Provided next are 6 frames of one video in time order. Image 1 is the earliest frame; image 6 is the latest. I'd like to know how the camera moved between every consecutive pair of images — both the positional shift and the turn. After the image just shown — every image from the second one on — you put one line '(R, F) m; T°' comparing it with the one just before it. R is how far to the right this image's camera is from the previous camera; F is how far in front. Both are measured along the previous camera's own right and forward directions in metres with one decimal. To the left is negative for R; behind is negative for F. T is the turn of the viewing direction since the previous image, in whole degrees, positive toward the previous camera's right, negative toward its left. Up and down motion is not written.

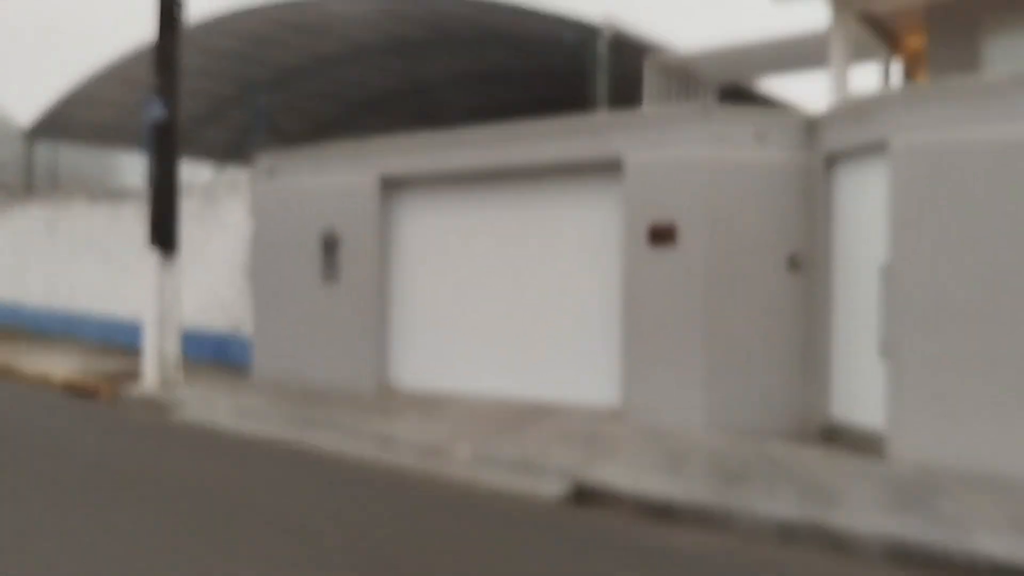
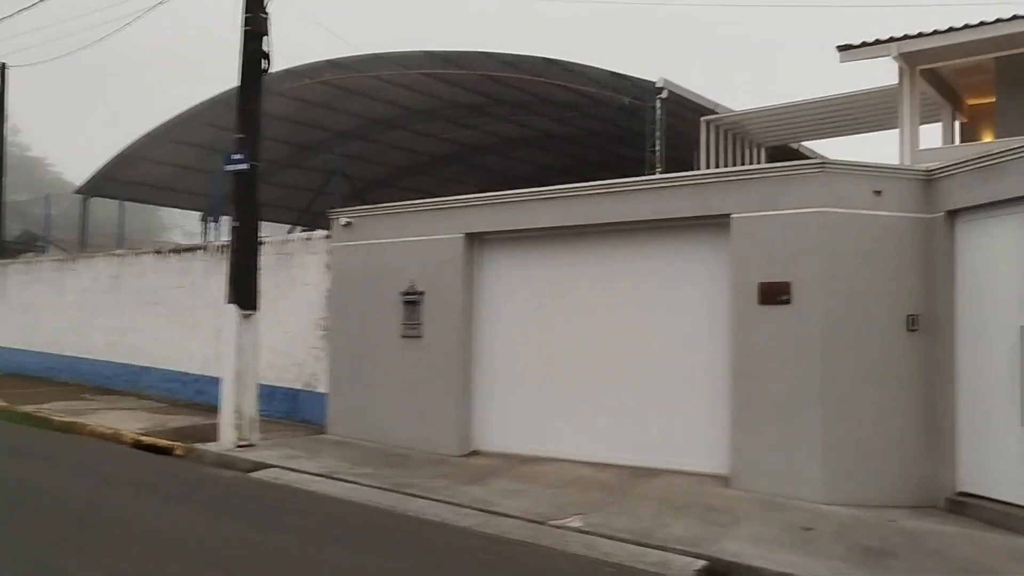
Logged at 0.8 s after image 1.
(-0.7, +0.4) m; -2°
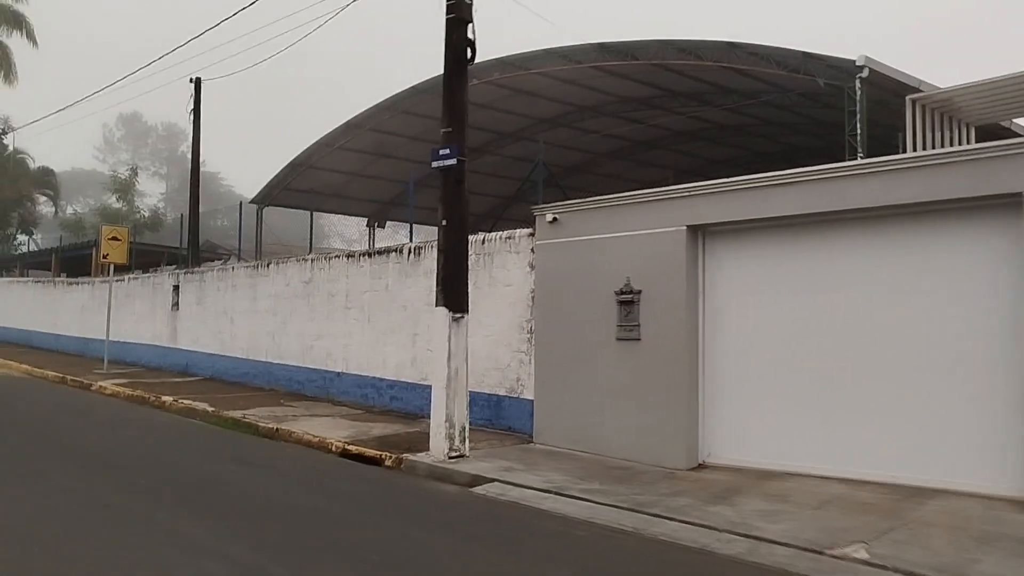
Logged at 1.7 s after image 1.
(-0.9, +0.7) m; -9°
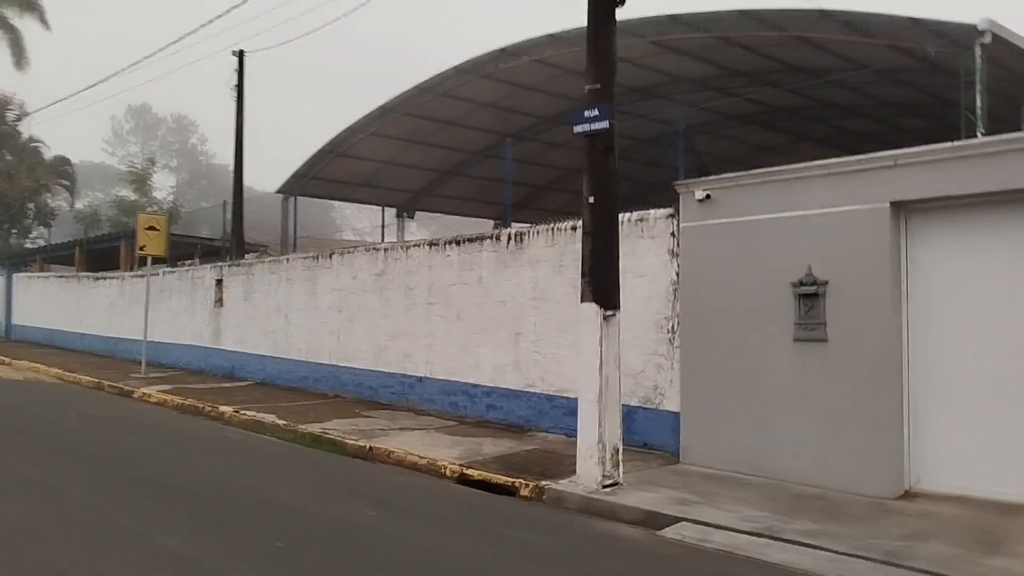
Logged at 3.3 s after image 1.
(-1.4, +1.8) m; 0°
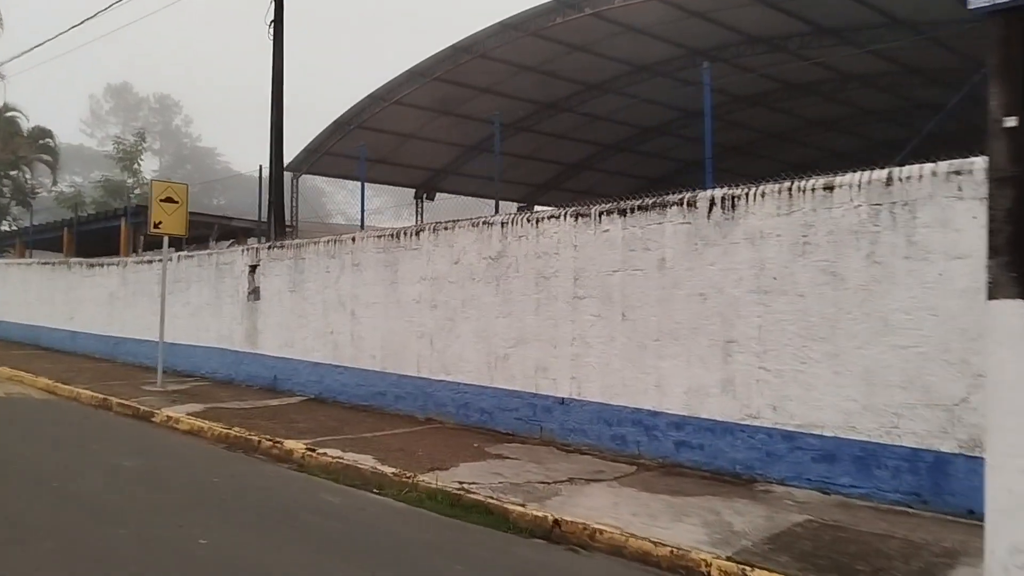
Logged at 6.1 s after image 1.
(-2.0, +3.4) m; +1°
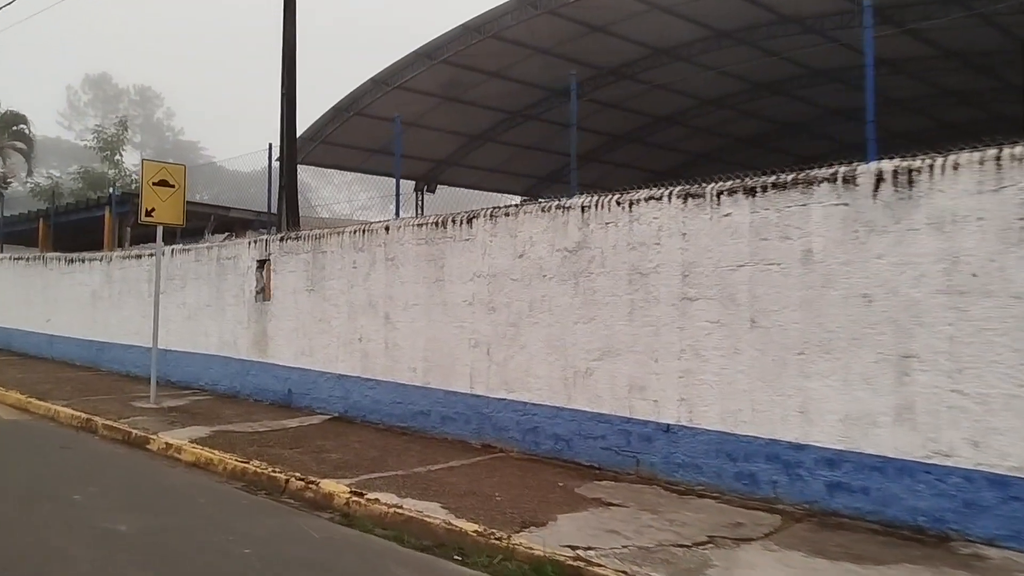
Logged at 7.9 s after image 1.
(-0.9, +1.8) m; +1°
